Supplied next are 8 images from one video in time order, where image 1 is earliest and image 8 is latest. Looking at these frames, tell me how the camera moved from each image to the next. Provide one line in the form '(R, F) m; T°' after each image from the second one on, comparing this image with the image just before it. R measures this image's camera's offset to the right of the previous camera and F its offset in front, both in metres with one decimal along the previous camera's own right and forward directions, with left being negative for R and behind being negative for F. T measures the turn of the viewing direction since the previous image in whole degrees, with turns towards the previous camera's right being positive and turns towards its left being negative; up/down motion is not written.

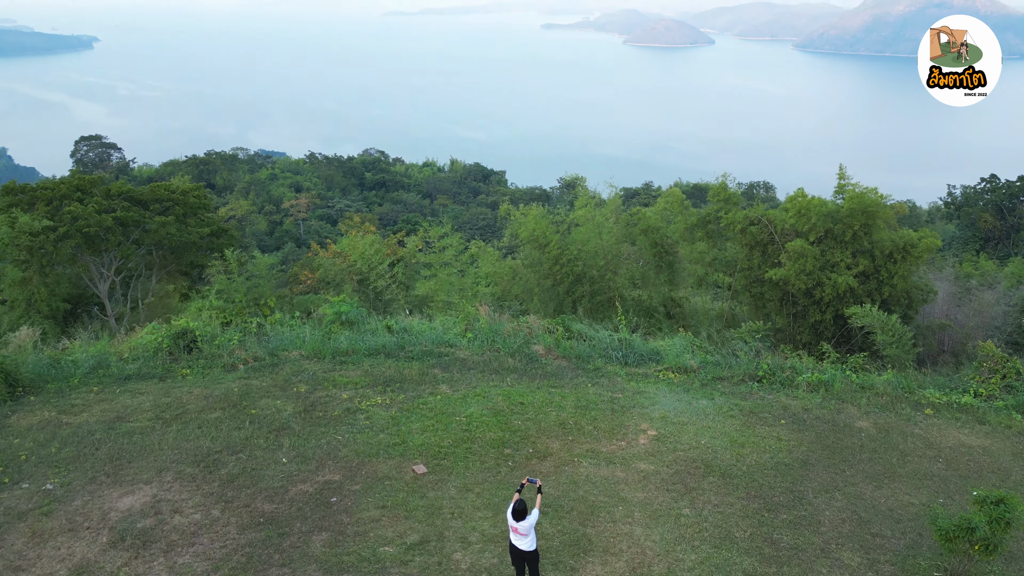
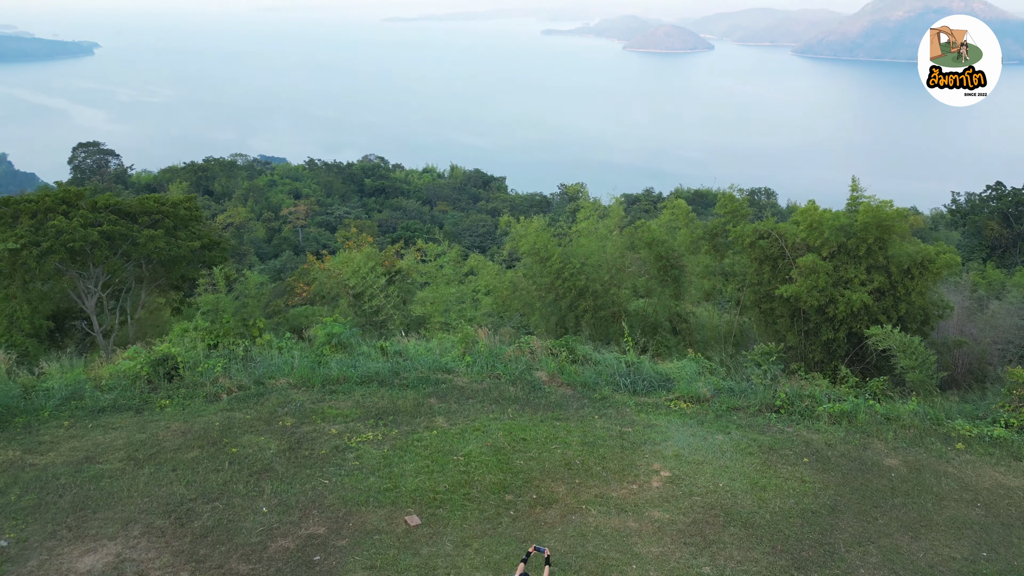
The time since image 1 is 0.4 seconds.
(0.0, +0.3) m; 0°
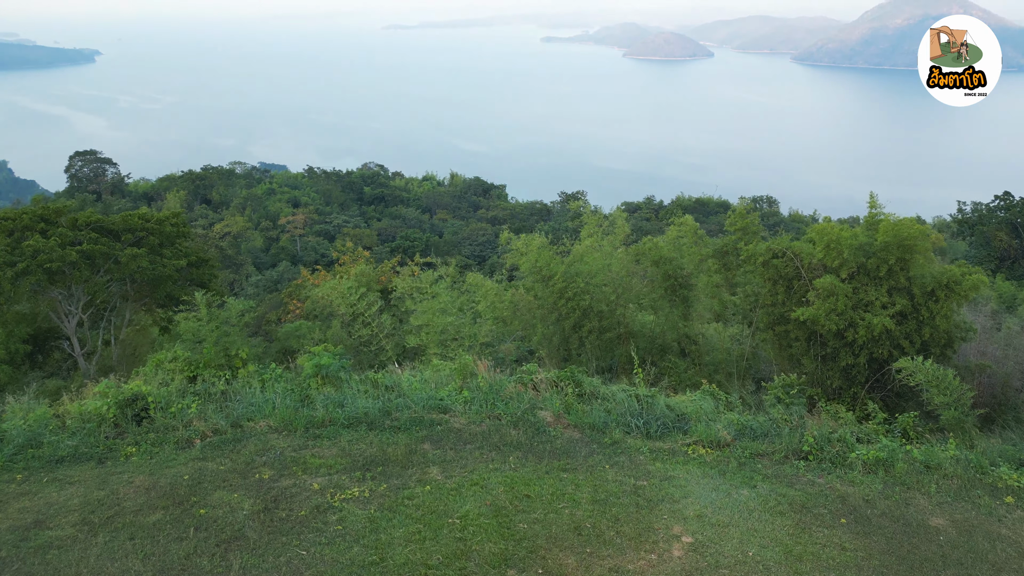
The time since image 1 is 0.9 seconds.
(0.0, +0.4) m; 0°
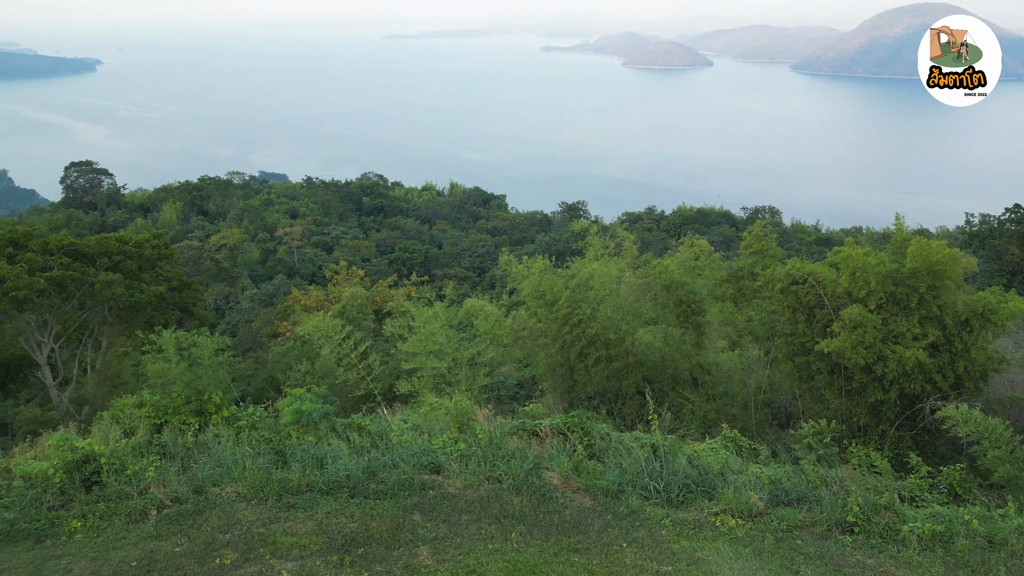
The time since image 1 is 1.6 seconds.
(0.0, +0.5) m; 0°
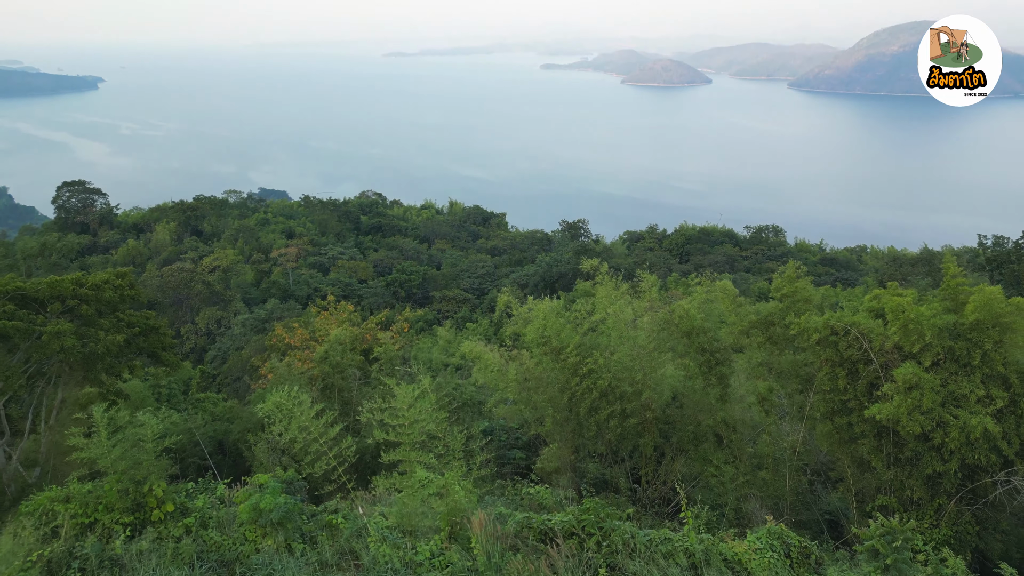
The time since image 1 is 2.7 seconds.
(0.0, +0.8) m; 0°
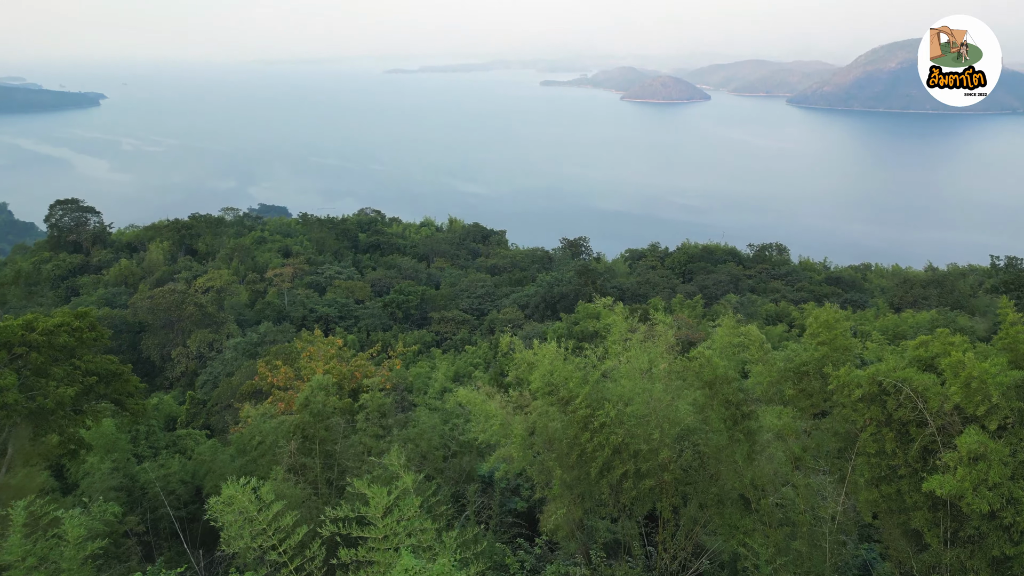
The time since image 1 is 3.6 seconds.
(0.0, +0.7) m; 0°
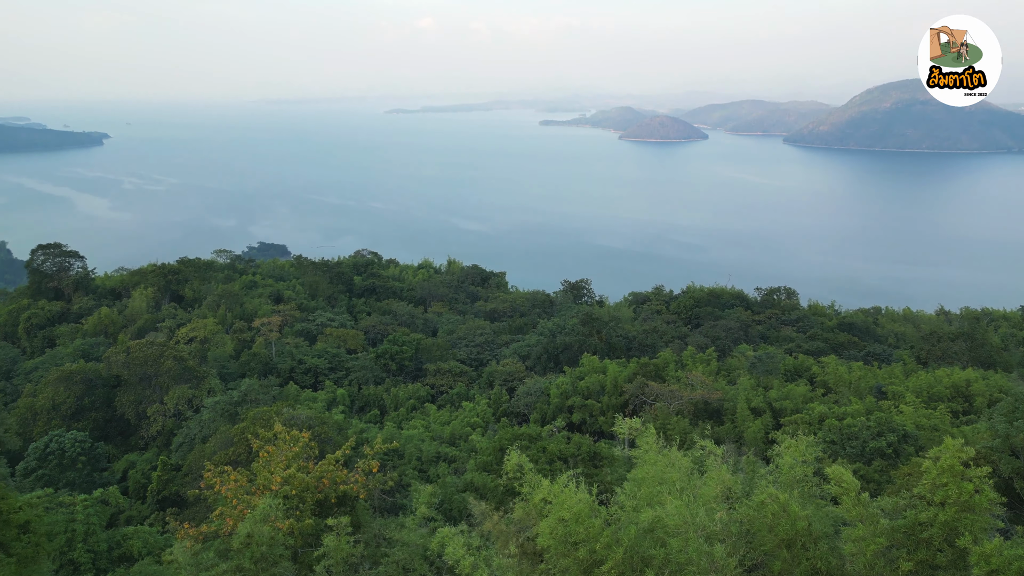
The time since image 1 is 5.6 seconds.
(0.0, +1.6) m; 0°
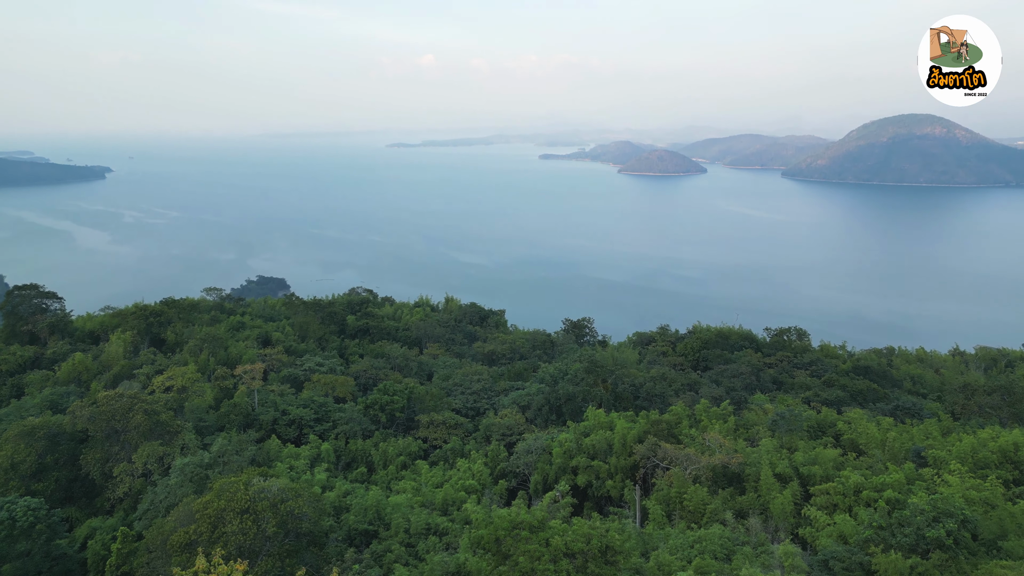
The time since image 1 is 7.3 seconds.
(0.0, +1.7) m; 0°
